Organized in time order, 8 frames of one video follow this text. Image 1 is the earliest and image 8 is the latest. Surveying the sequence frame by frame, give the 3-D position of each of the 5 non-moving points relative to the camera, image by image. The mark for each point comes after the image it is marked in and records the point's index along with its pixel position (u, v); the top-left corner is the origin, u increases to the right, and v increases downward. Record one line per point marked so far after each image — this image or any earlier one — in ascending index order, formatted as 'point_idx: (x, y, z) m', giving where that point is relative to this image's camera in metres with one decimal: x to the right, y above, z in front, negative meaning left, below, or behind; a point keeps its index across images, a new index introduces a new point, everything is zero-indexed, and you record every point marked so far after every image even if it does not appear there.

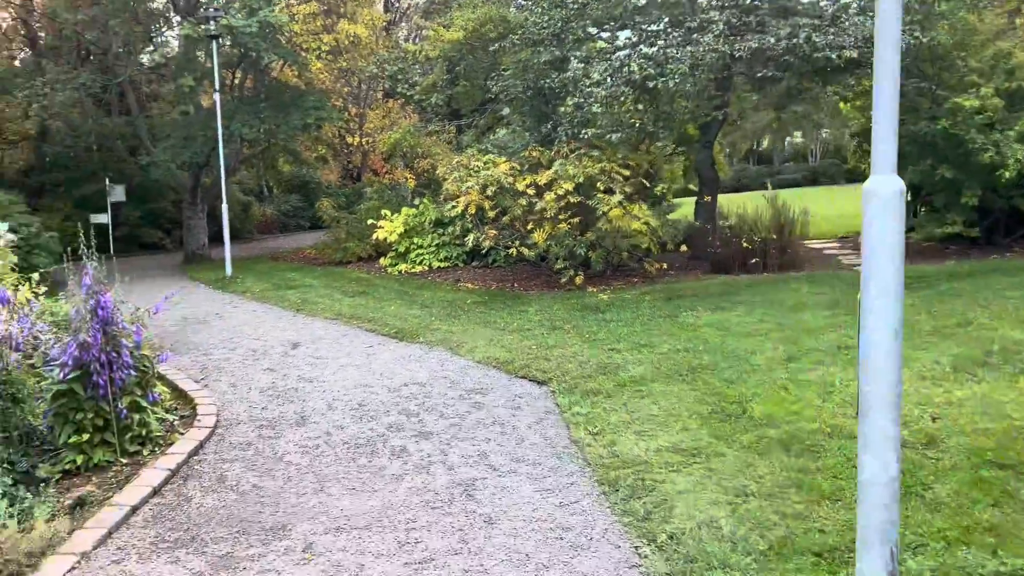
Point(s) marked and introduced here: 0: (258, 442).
0: (-1.3, -0.8, +4.3) m
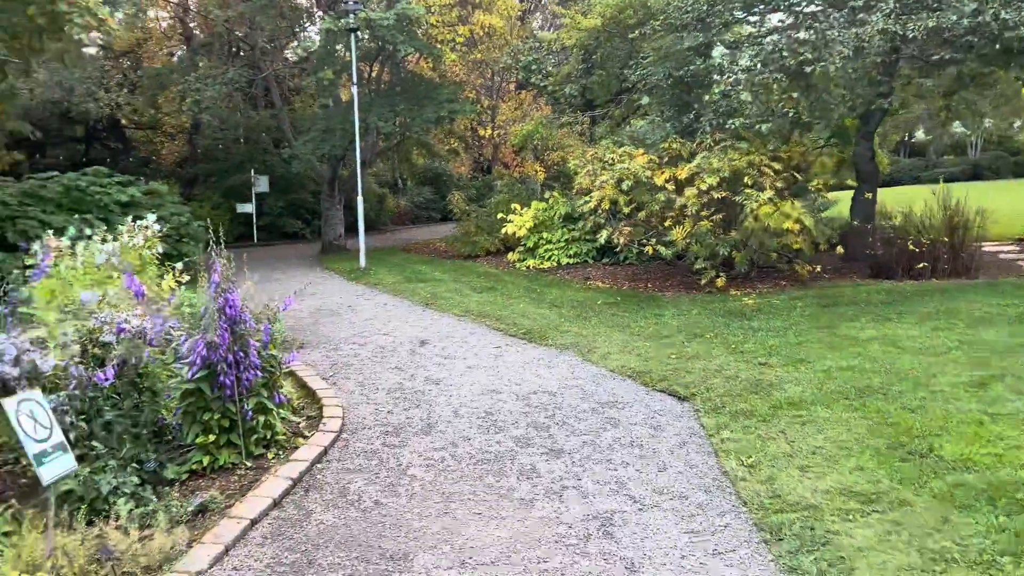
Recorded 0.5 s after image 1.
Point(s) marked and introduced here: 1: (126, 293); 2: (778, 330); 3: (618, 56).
0: (-0.7, -0.8, +4.1) m
1: (-2.0, 0.0, +4.2) m
2: (+2.0, -0.3, +6.1) m
3: (+1.6, +3.4, +12.0) m
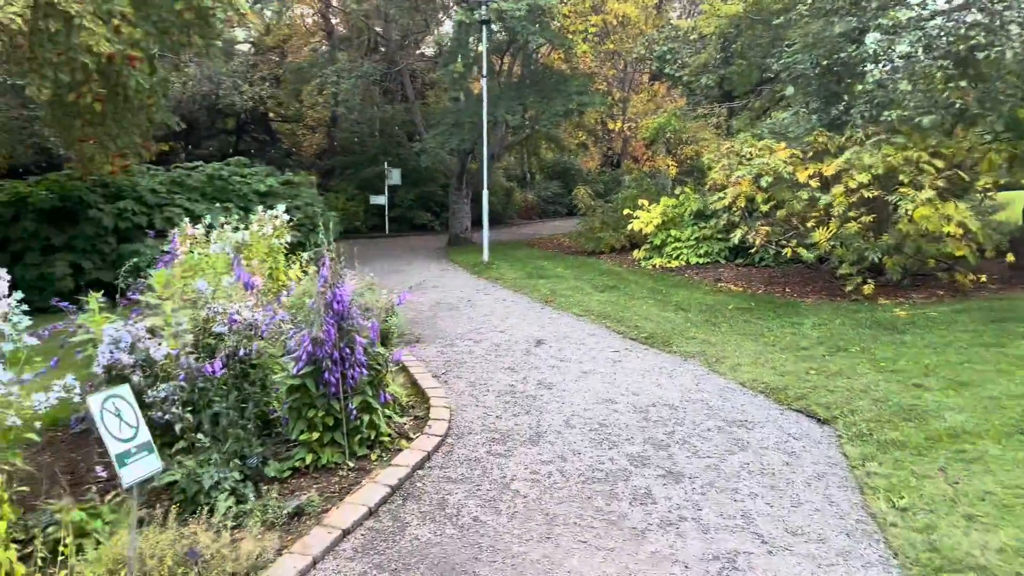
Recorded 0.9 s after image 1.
0: (-0.1, -0.8, +3.8) m
1: (-1.4, 0.0, +4.2) m
2: (+2.8, -0.4, +5.4) m
3: (+3.4, +3.3, +11.3) m
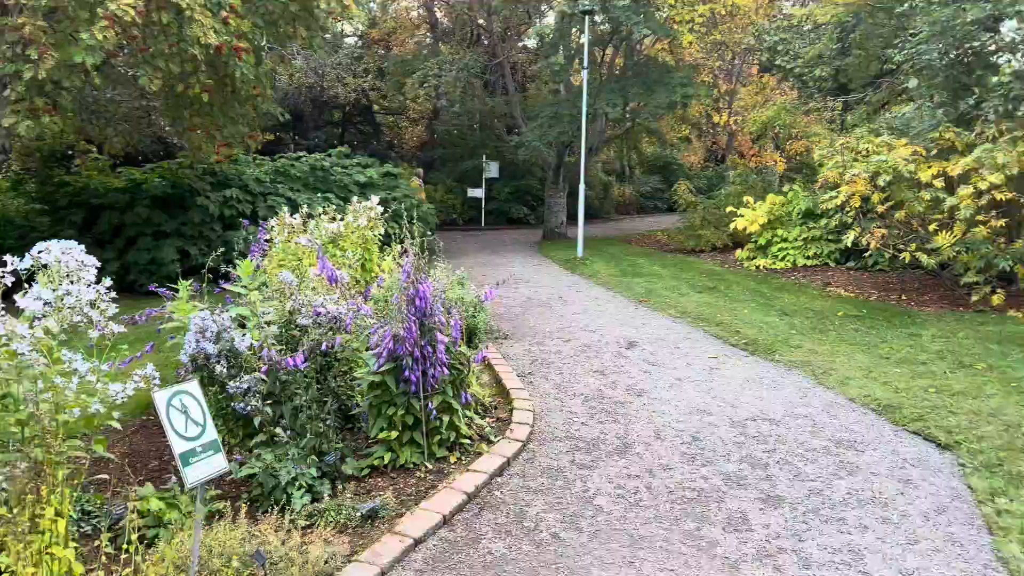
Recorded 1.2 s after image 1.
0: (+0.2, -0.8, +3.6) m
1: (-1.0, +0.1, +4.1) m
2: (+3.4, -0.5, +4.9) m
3: (+4.8, +3.3, +10.6) m
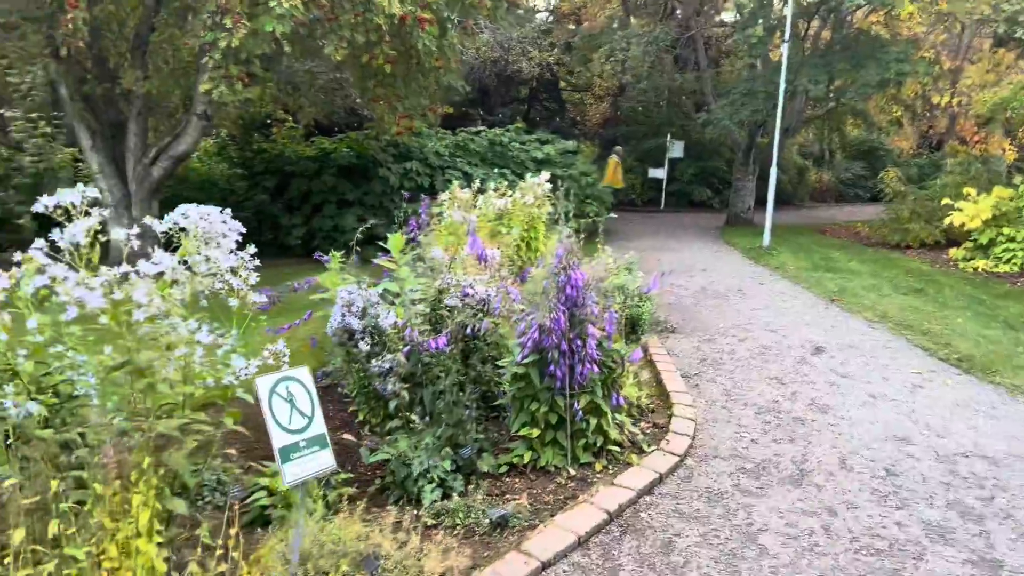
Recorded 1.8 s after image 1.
0: (+0.8, -0.8, +3.1) m
1: (-0.2, +0.2, +3.9) m
2: (+4.1, -0.6, +3.7) m
3: (+7.0, +3.1, +8.8) m
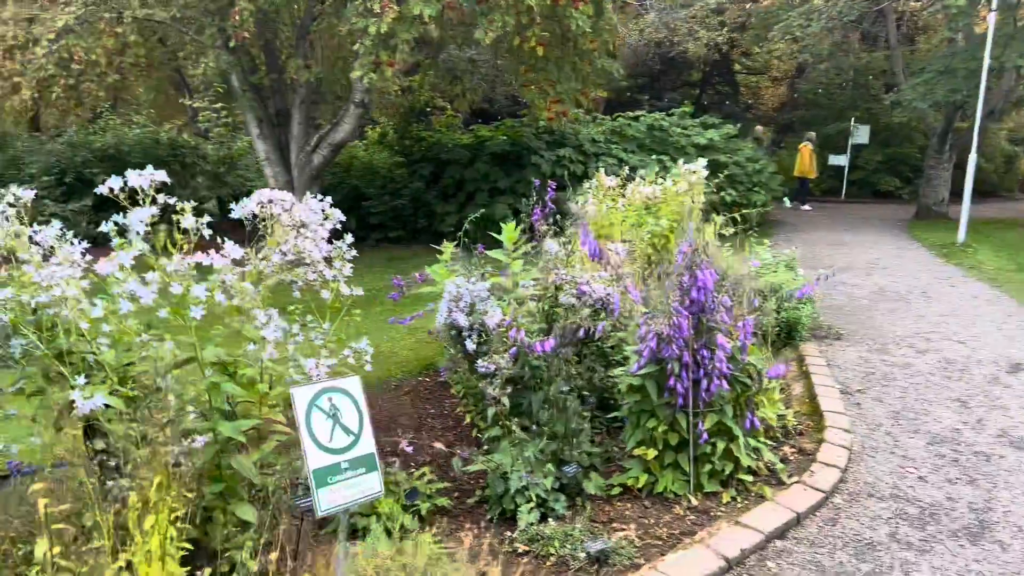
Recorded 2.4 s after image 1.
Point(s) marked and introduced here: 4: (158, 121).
0: (+1.2, -0.8, +2.6) m
1: (+0.3, +0.2, +3.5) m
2: (+4.5, -0.8, +2.4) m
3: (+8.4, +3.0, +6.9) m
4: (-6.0, +2.8, +14.0) m
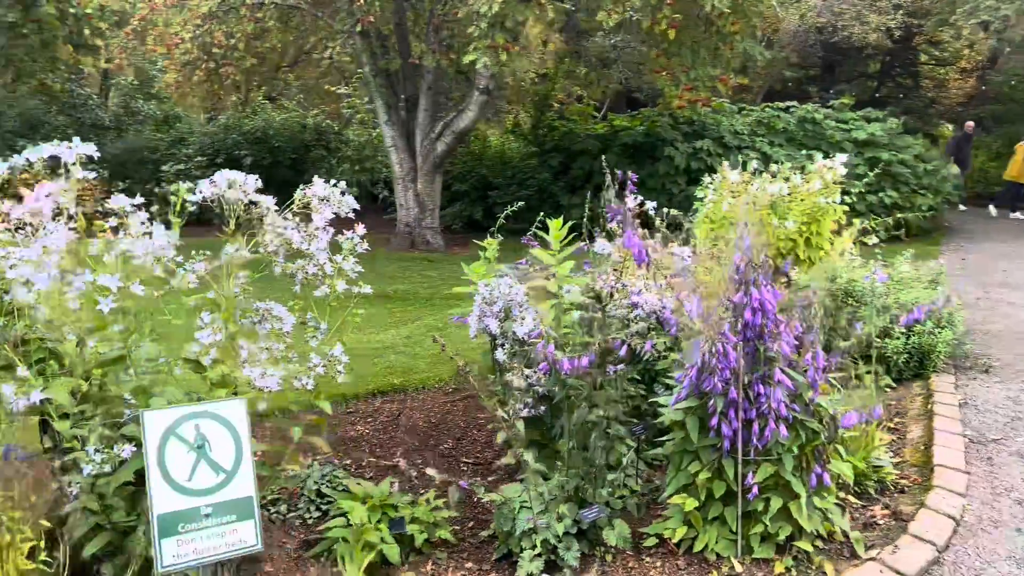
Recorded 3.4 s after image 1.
0: (+1.1, -0.9, +2.0) m
1: (+0.5, +0.1, +3.0) m
2: (+4.4, -1.0, +1.2) m
3: (+9.2, +2.5, +4.7) m
4: (-3.6, +3.2, +14.5) m
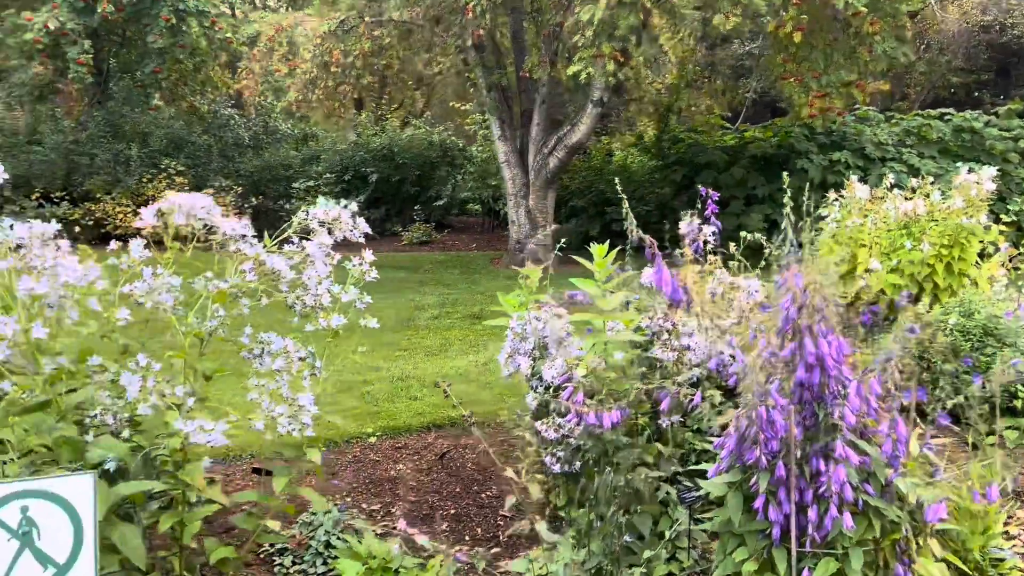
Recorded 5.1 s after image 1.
0: (+1.0, -1.0, +1.4) m
1: (+0.6, 0.0, +2.5) m
2: (+4.1, -1.2, +0.1) m
3: (+9.6, +2.2, +2.8) m
4: (-1.4, +2.9, +14.6) m
